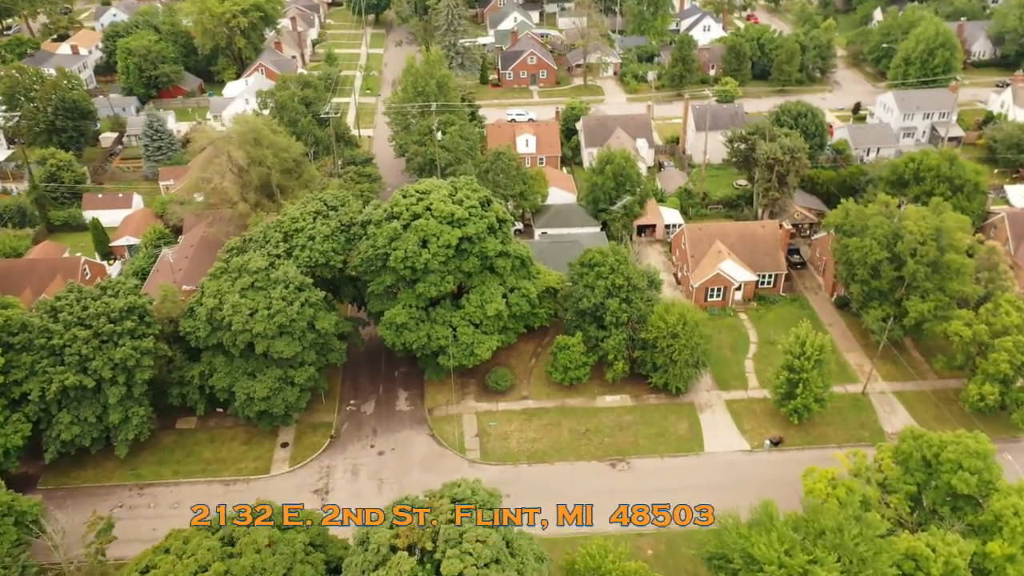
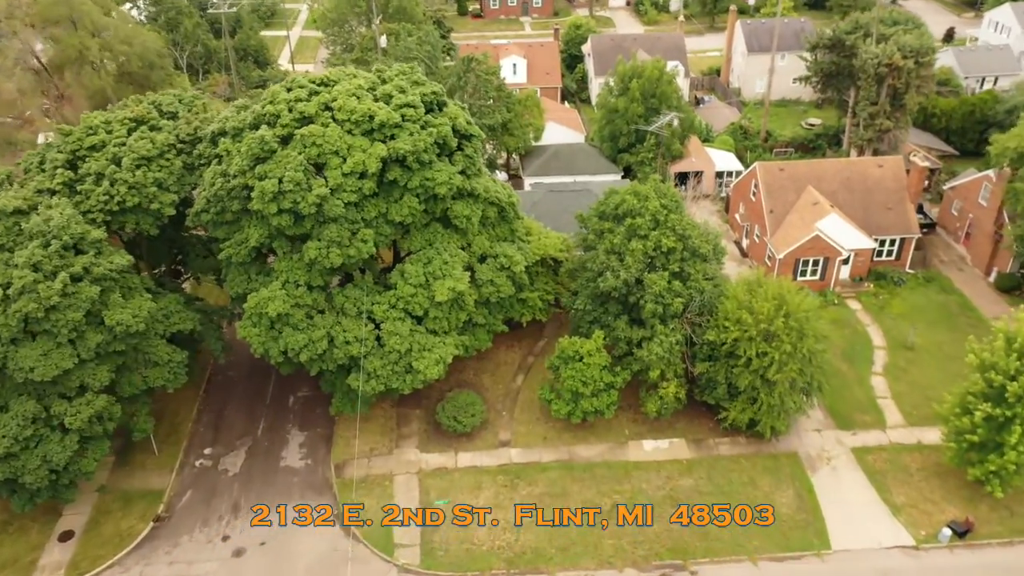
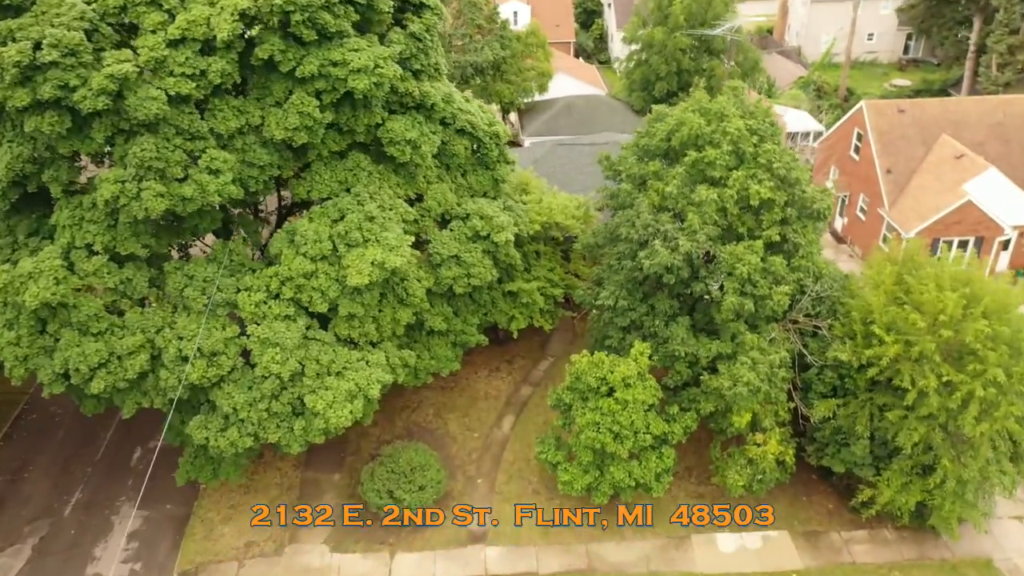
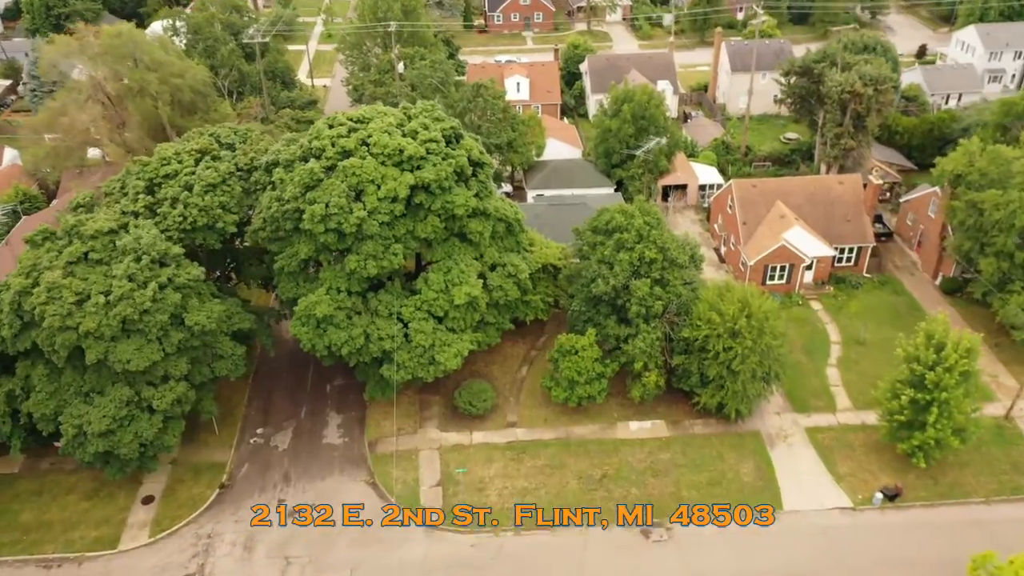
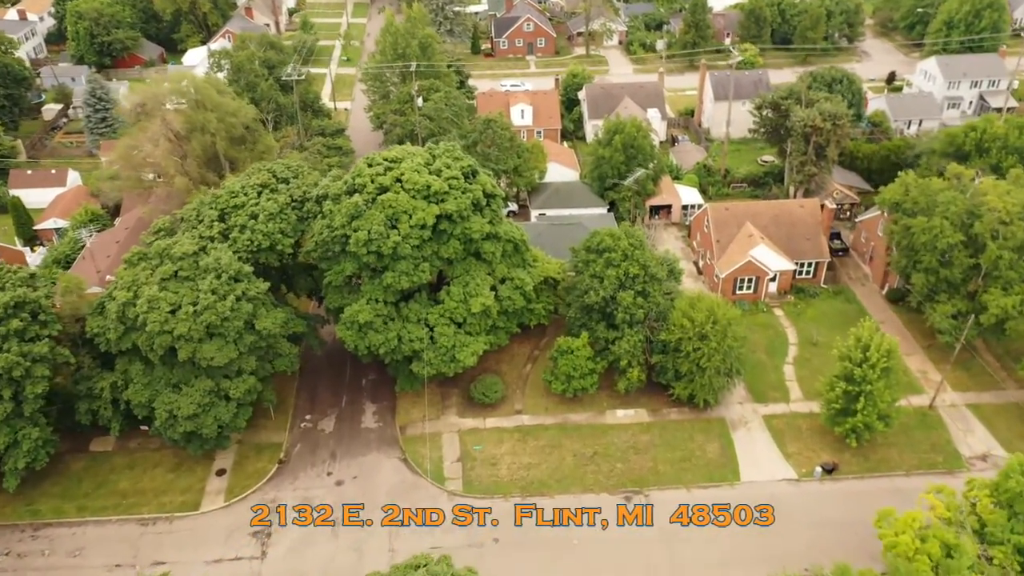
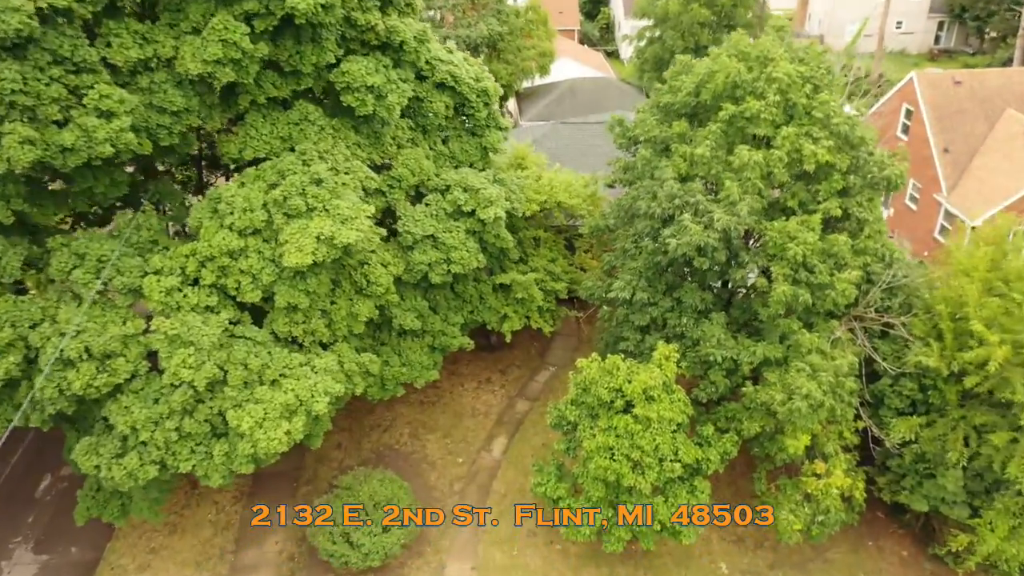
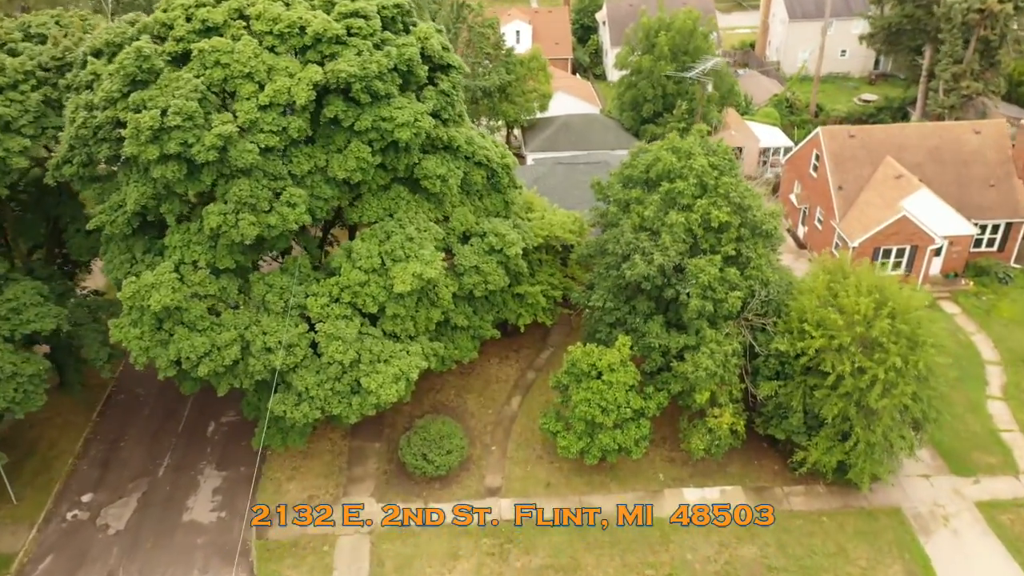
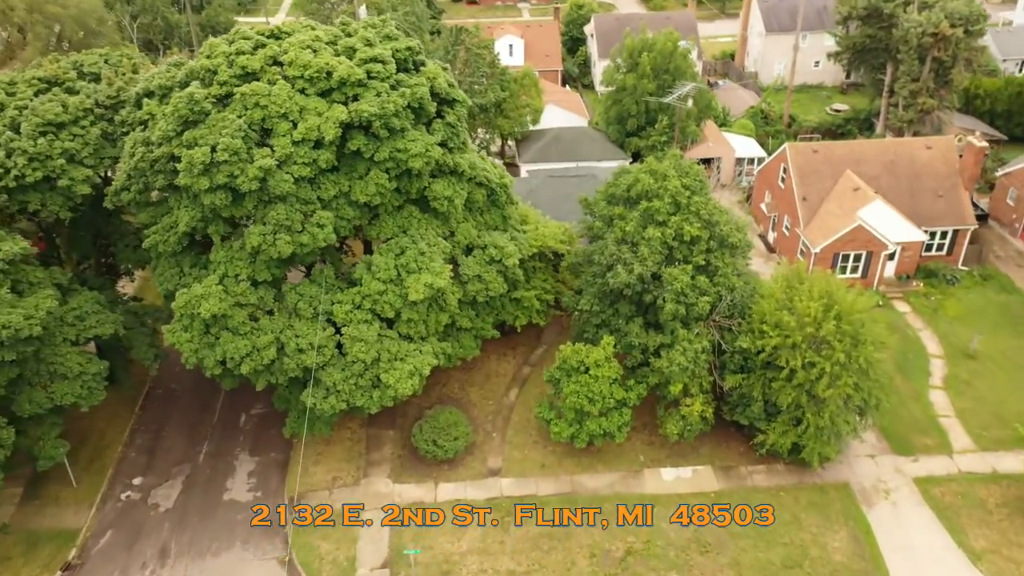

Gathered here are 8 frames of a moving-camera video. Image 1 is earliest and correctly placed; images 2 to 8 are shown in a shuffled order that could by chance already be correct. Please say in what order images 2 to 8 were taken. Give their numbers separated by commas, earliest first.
5, 4, 2, 8, 7, 3, 6
